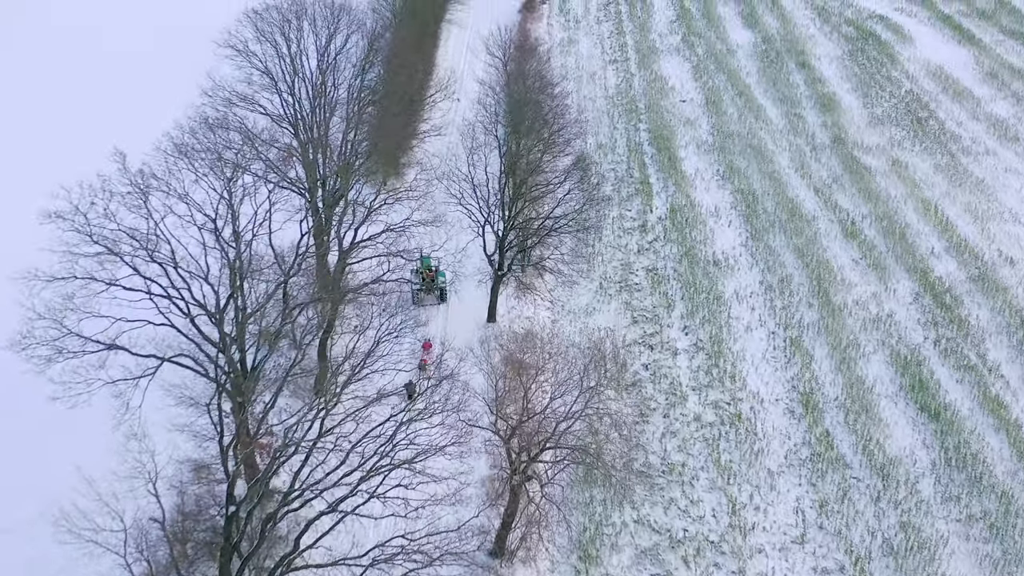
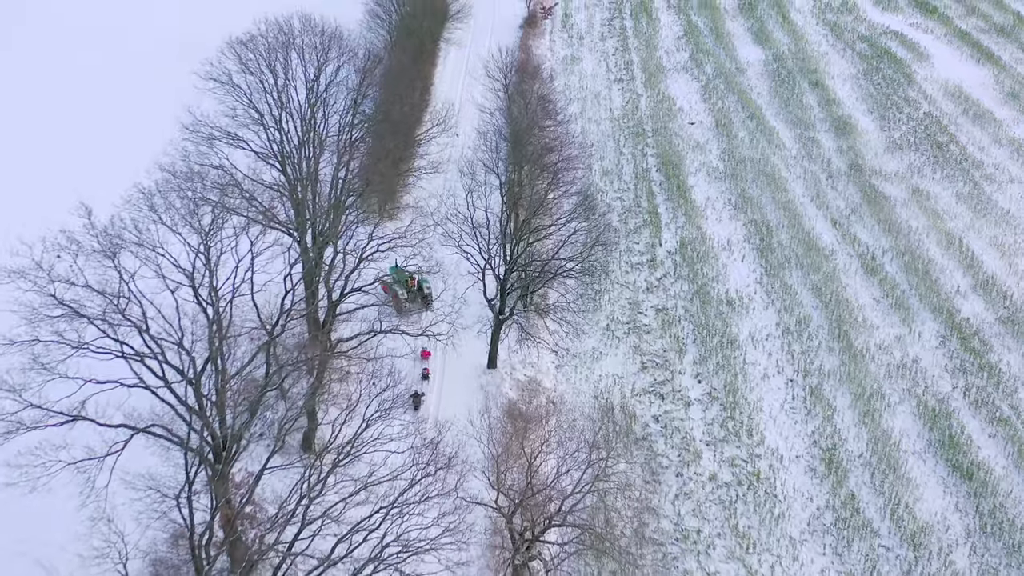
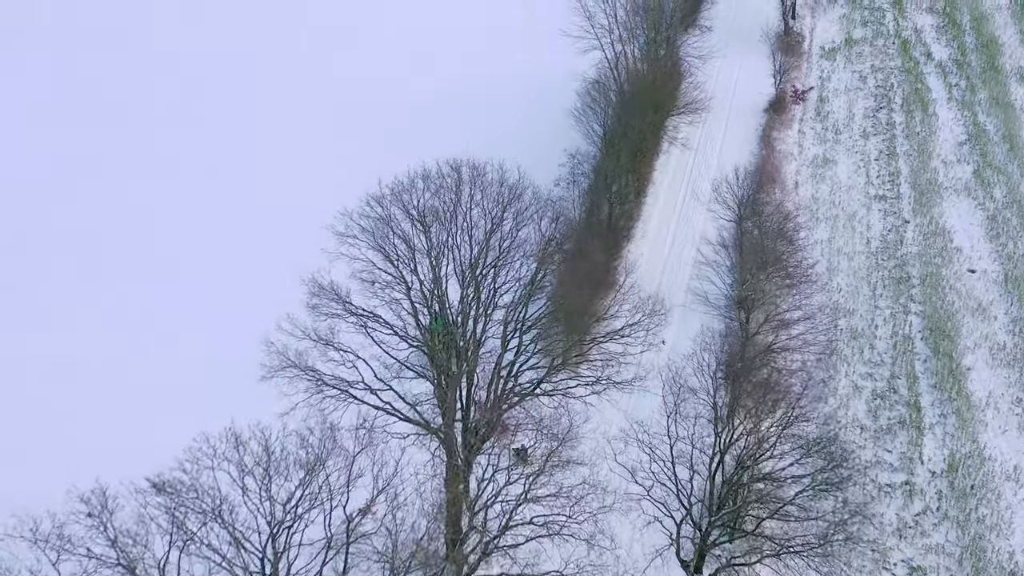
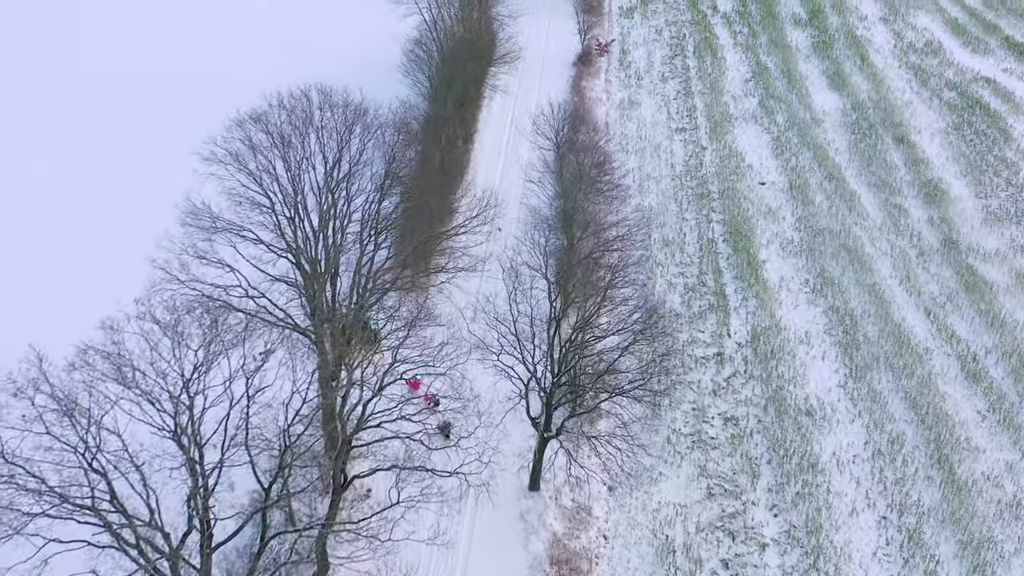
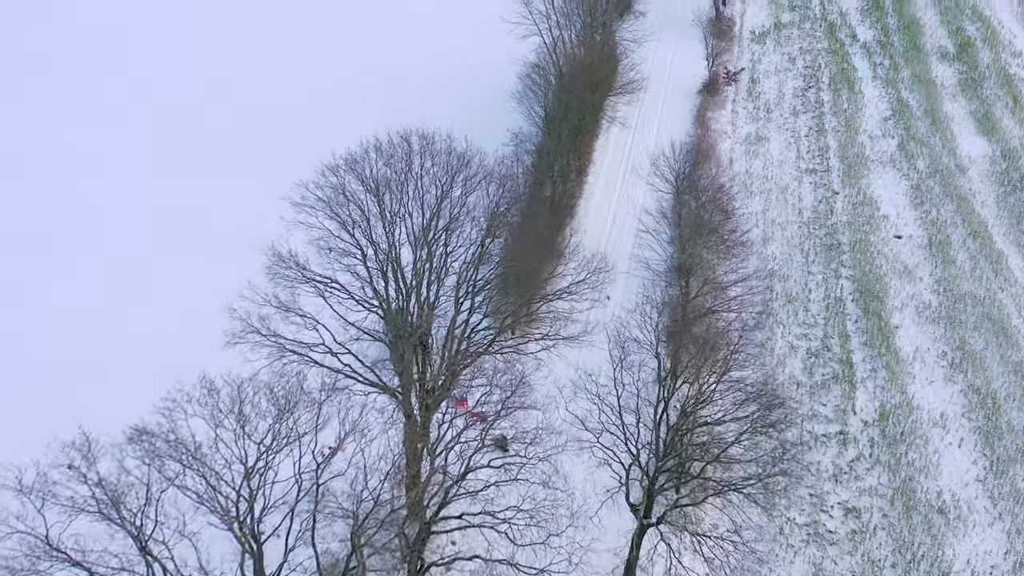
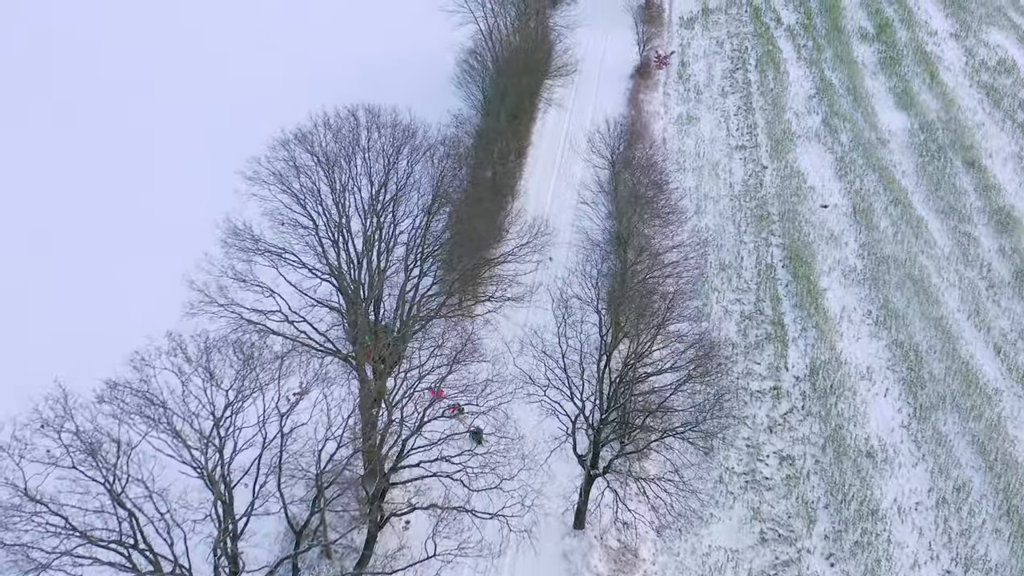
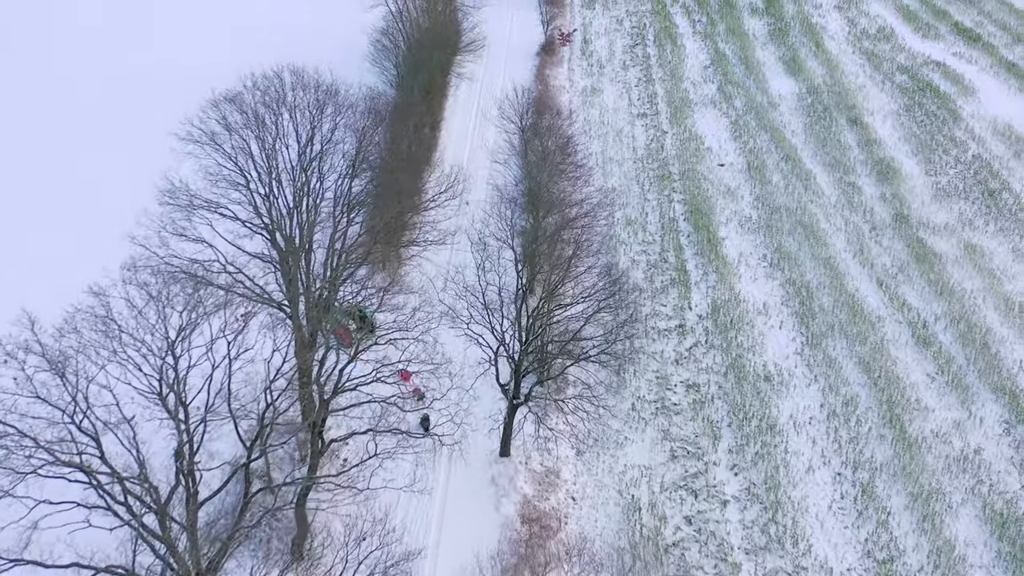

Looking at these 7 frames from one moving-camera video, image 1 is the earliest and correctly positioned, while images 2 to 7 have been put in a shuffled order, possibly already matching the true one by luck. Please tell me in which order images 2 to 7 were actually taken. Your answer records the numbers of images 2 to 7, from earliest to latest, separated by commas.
2, 7, 4, 6, 5, 3
